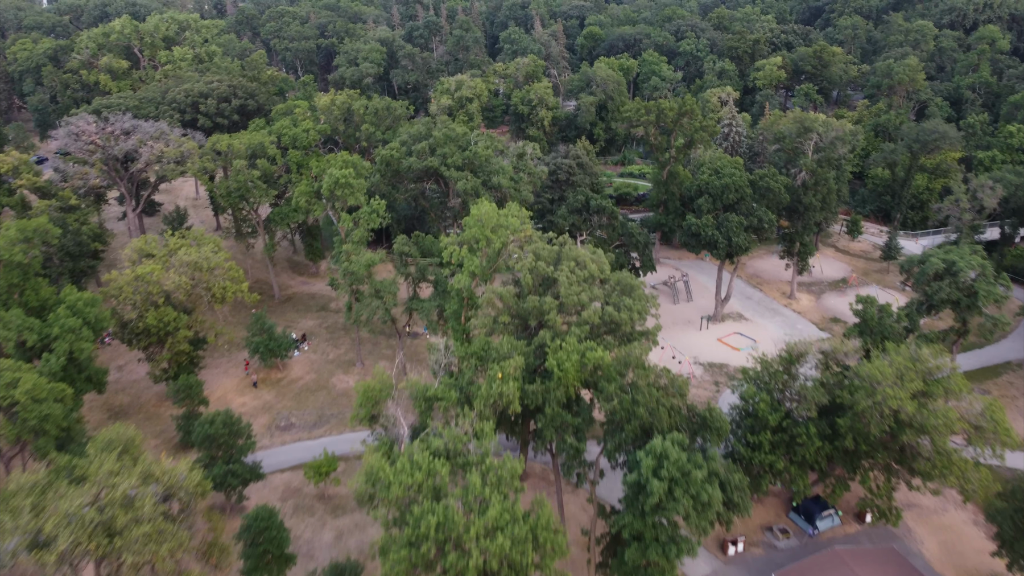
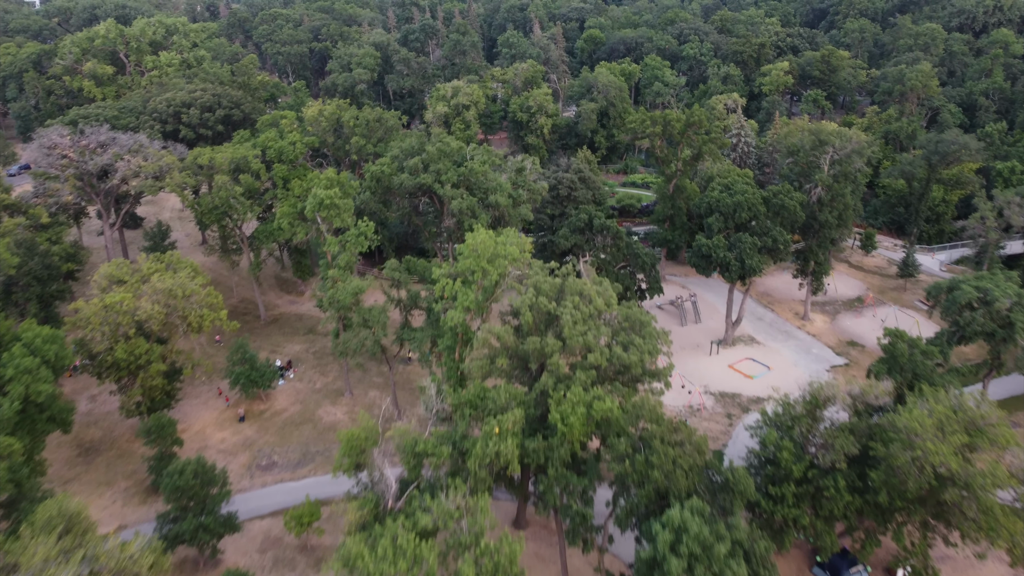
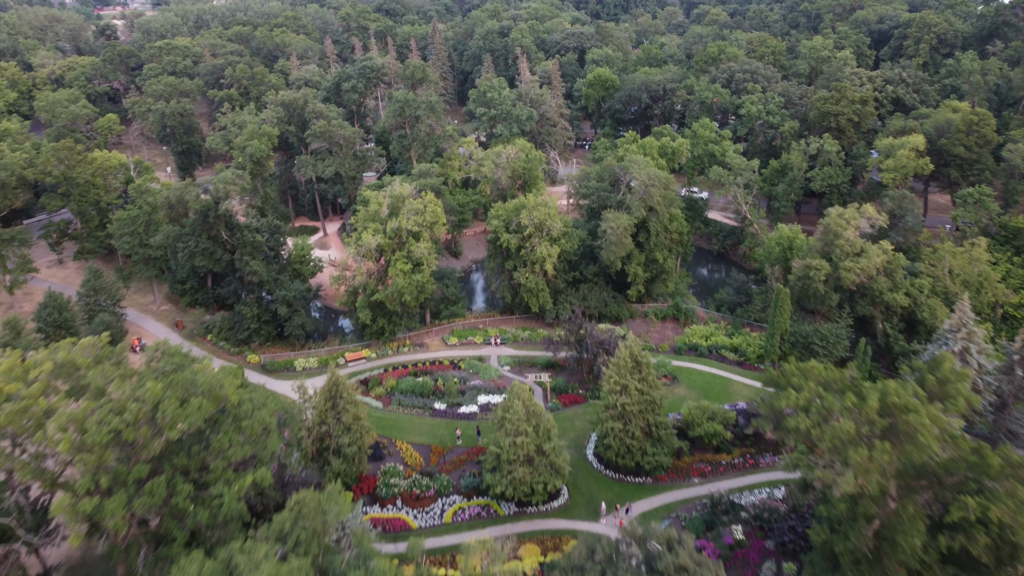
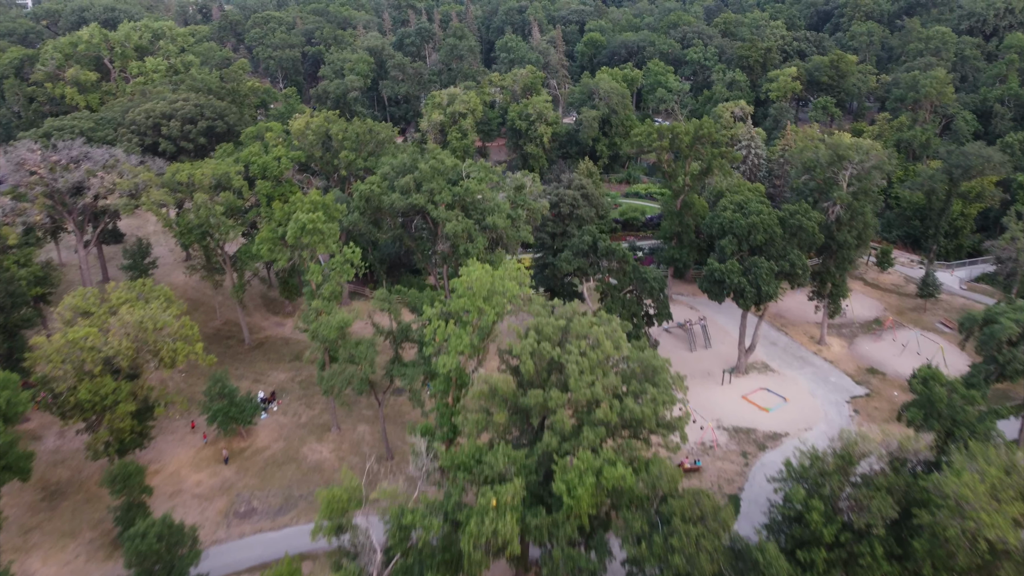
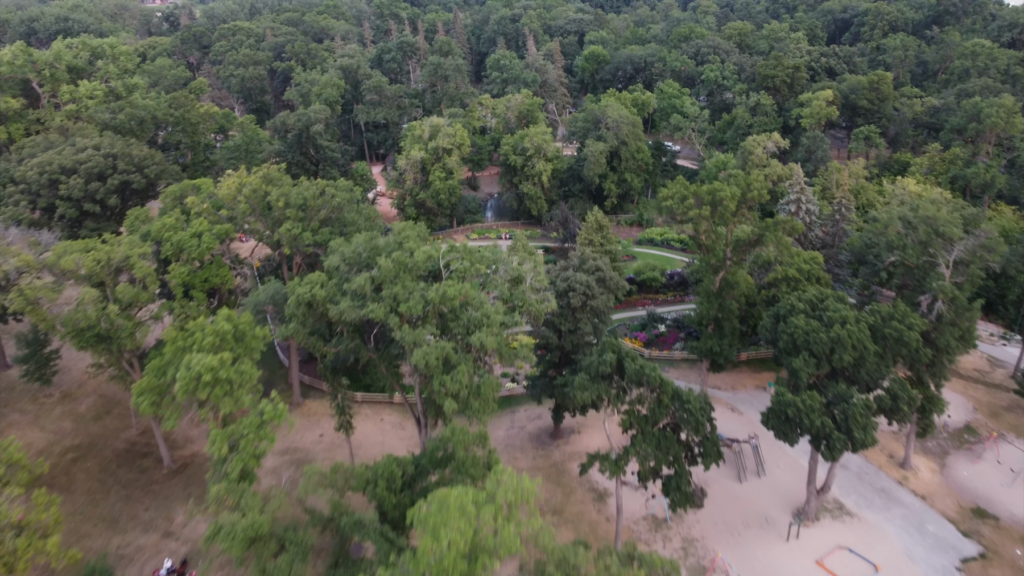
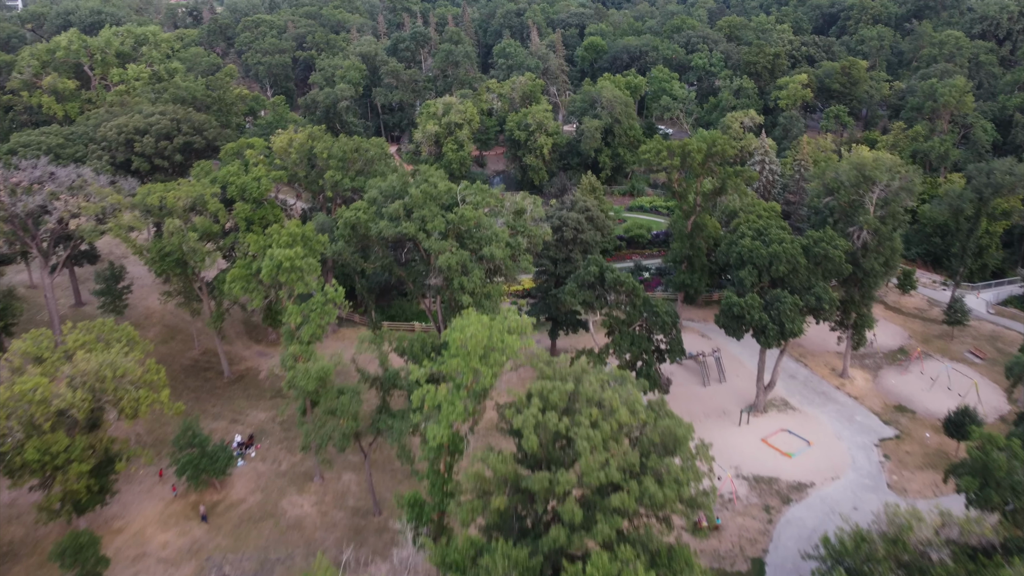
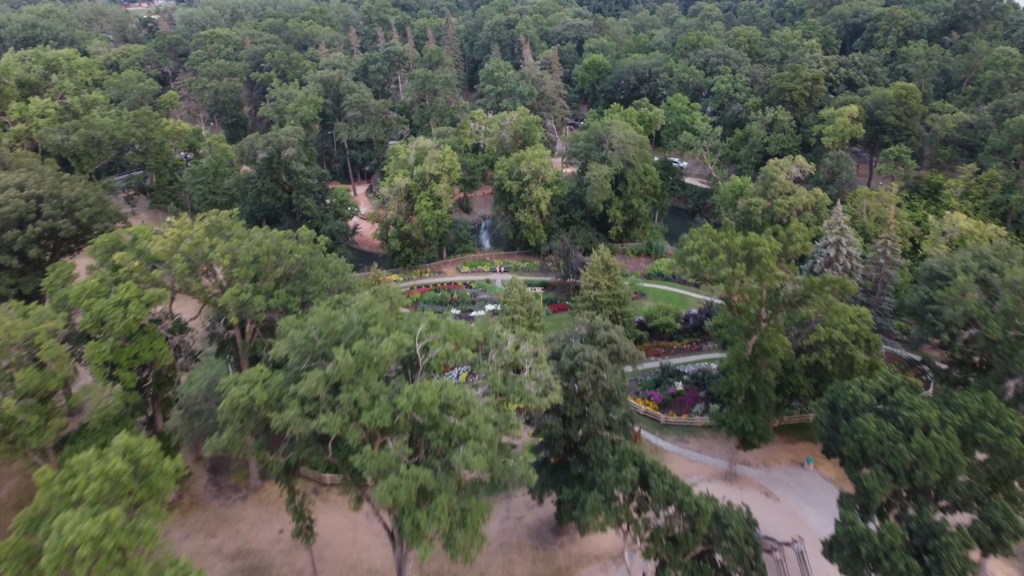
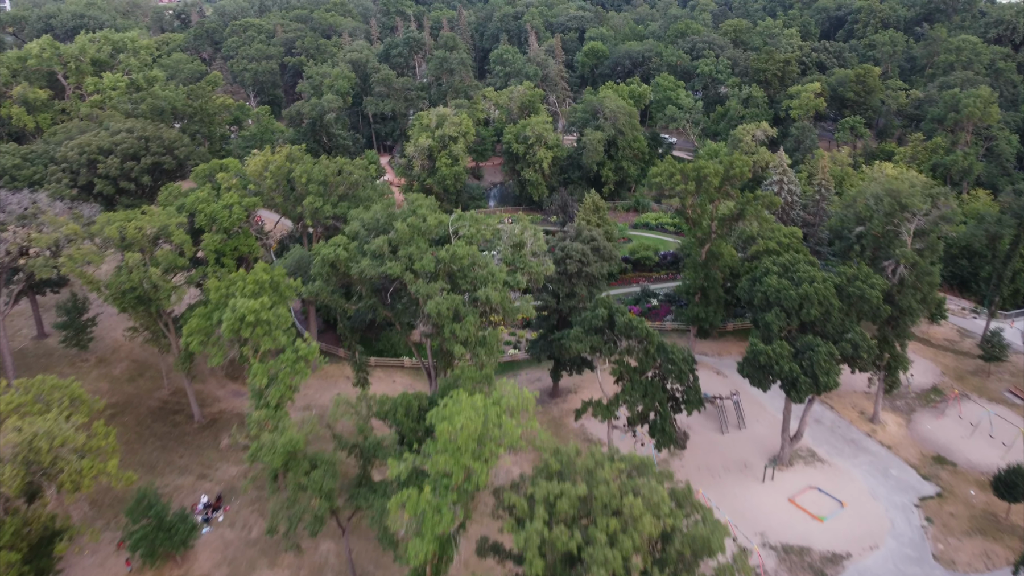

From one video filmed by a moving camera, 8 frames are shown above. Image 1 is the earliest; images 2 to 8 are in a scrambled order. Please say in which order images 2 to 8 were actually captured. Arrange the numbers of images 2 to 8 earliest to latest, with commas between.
2, 4, 6, 8, 5, 7, 3
